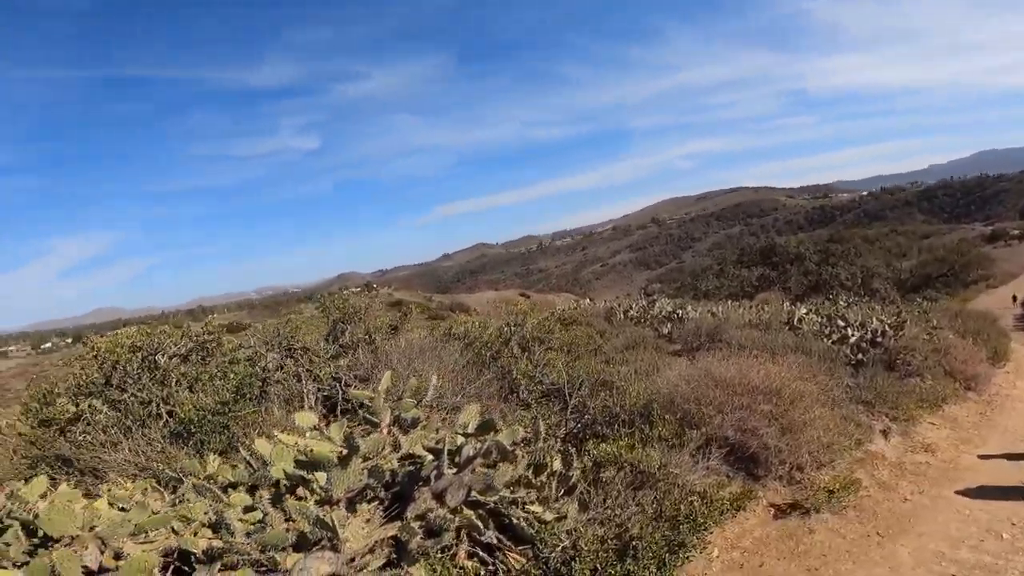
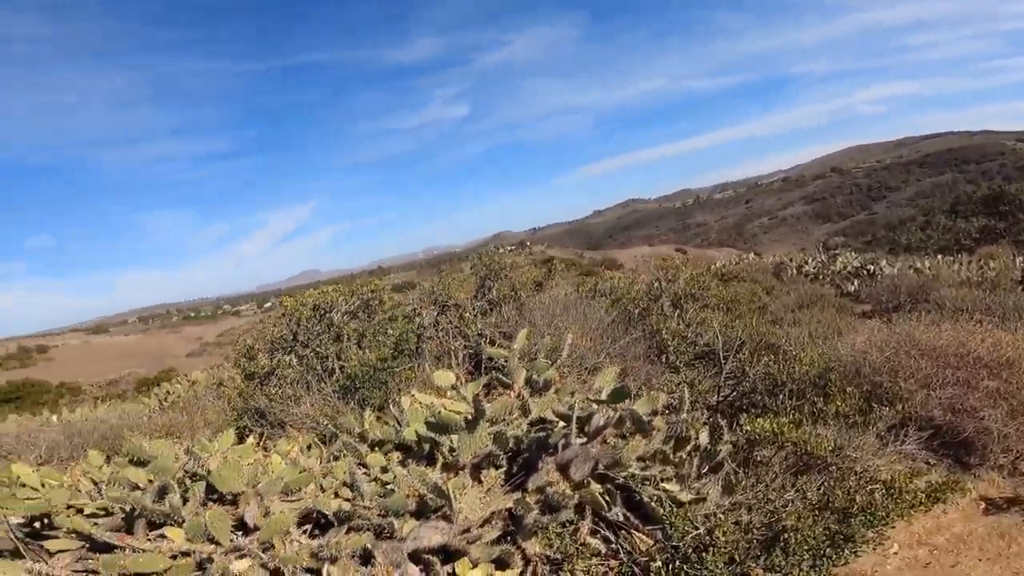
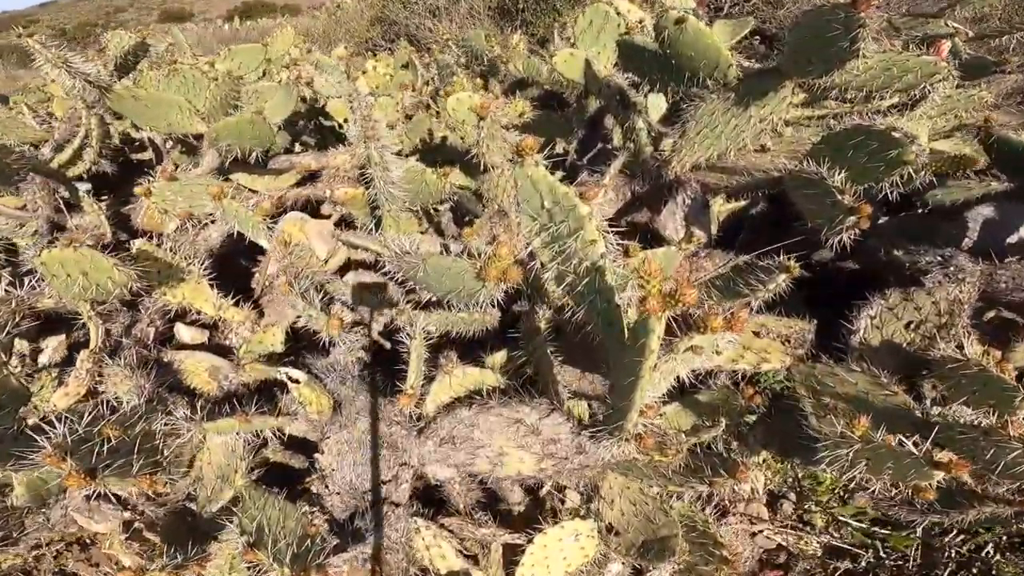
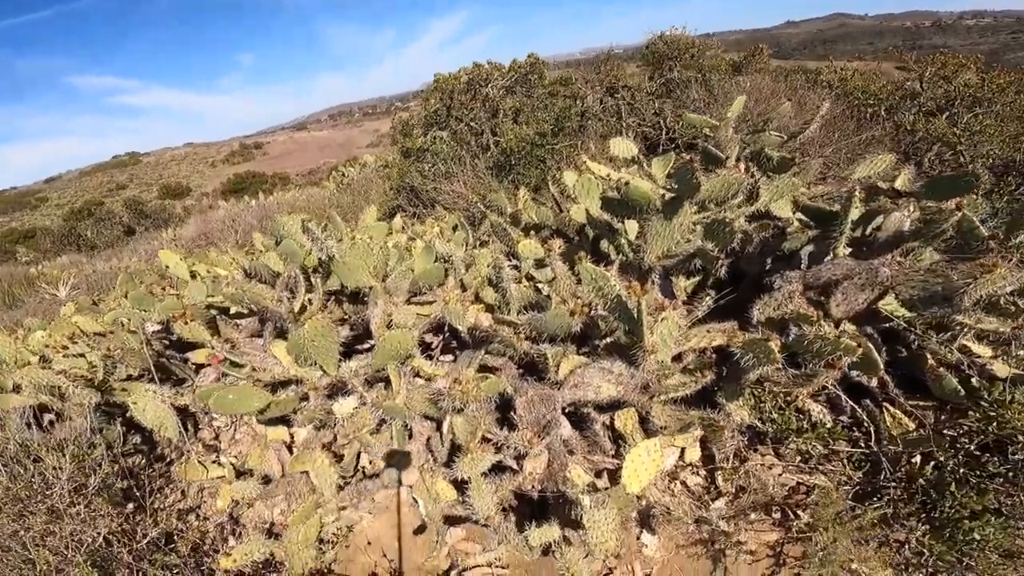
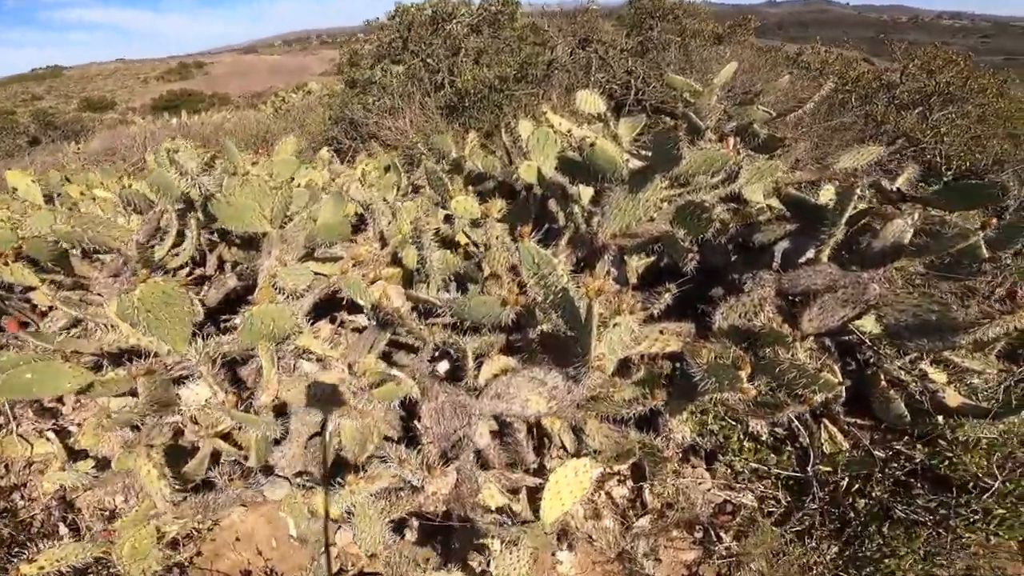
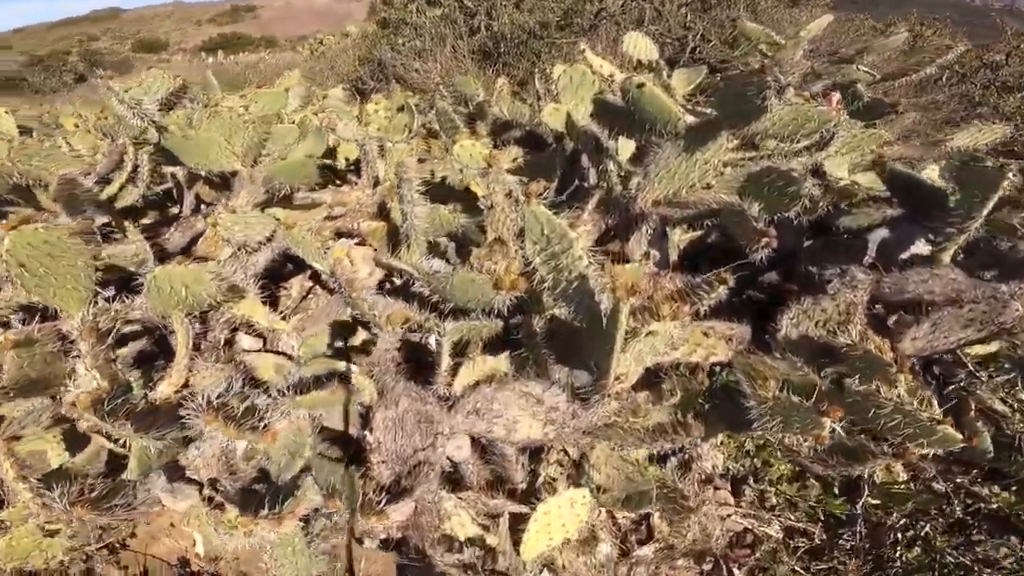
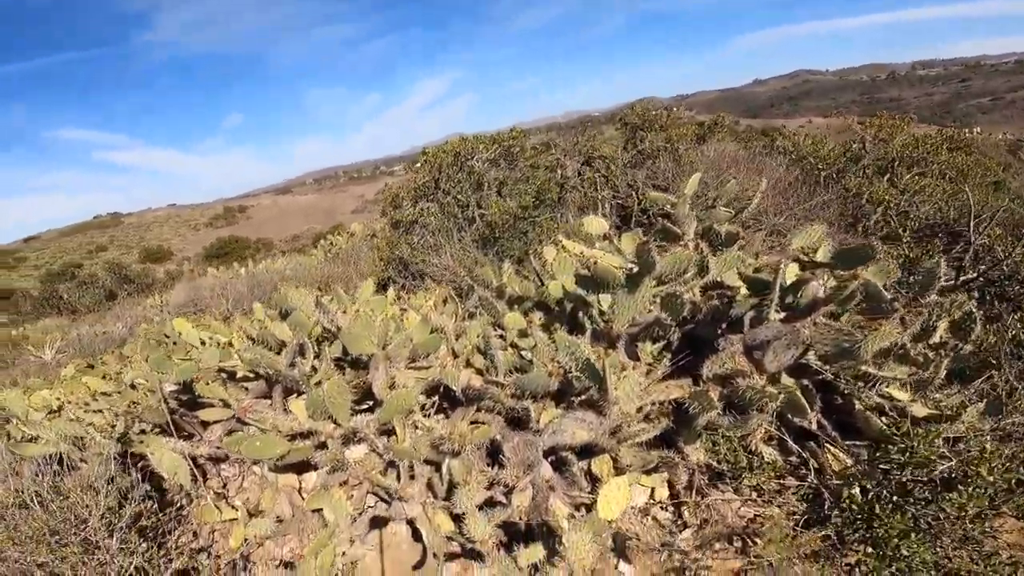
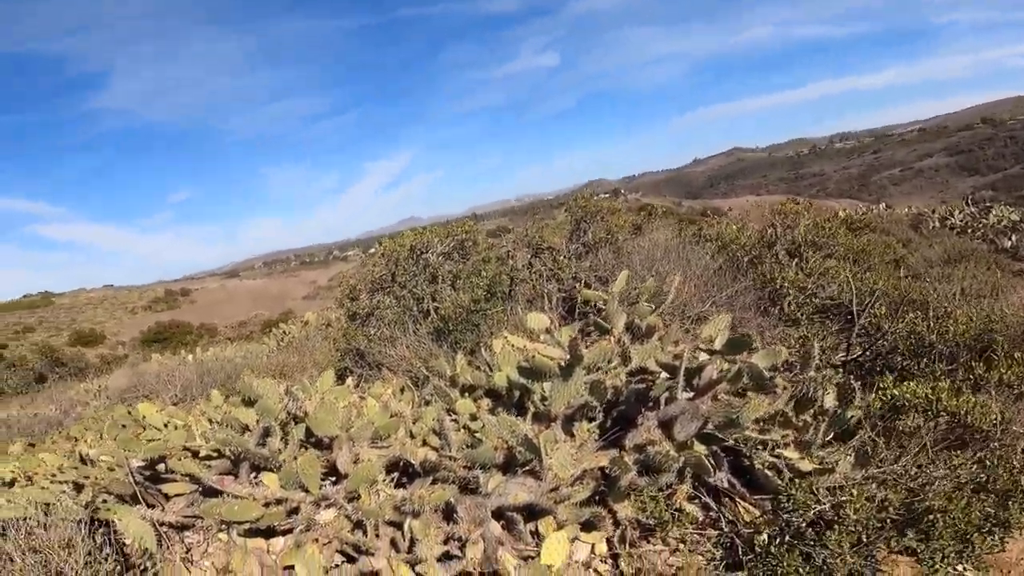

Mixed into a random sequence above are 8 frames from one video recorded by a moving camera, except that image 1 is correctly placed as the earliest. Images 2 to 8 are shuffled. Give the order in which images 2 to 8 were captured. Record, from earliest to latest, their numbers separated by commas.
2, 8, 7, 4, 5, 6, 3
